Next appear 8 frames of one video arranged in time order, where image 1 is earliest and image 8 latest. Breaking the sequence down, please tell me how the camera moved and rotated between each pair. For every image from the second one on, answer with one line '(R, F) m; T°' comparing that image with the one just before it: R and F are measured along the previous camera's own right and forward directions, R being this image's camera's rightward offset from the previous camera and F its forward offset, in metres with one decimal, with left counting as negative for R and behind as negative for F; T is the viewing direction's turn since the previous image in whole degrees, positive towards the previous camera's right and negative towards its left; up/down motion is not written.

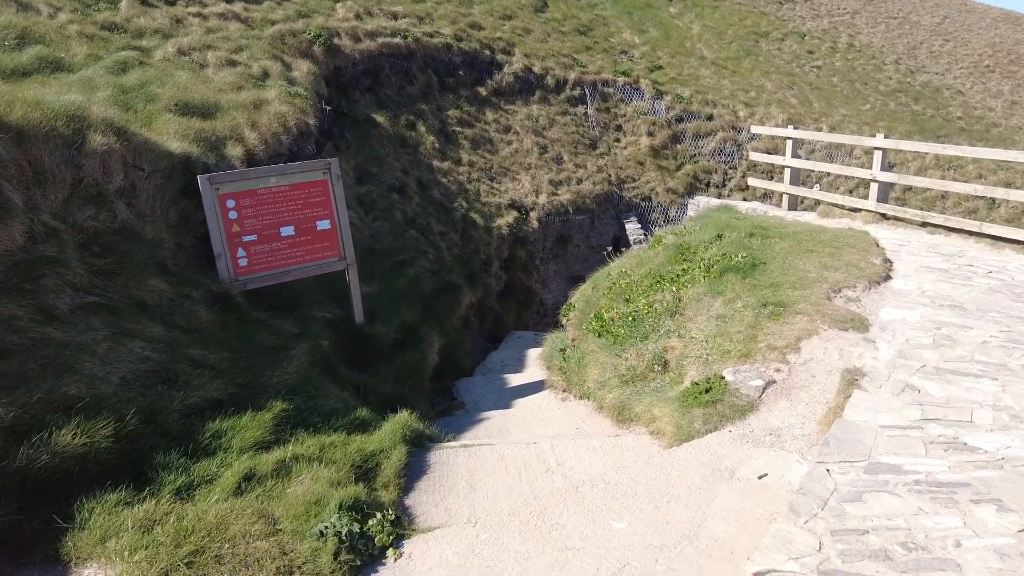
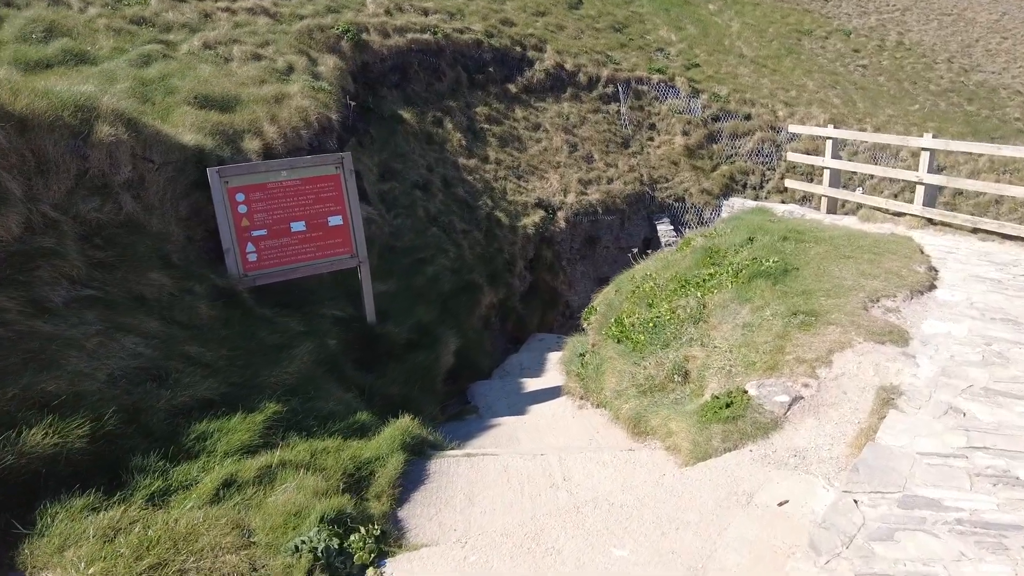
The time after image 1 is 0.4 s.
(+0.2, +0.3) m; -3°
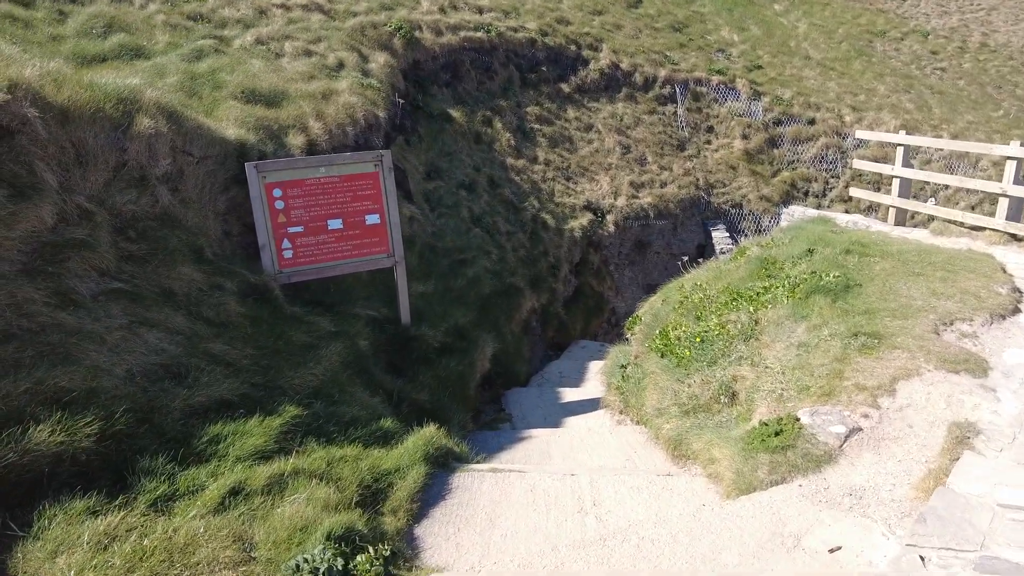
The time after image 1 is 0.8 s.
(+0.1, +0.3) m; -4°
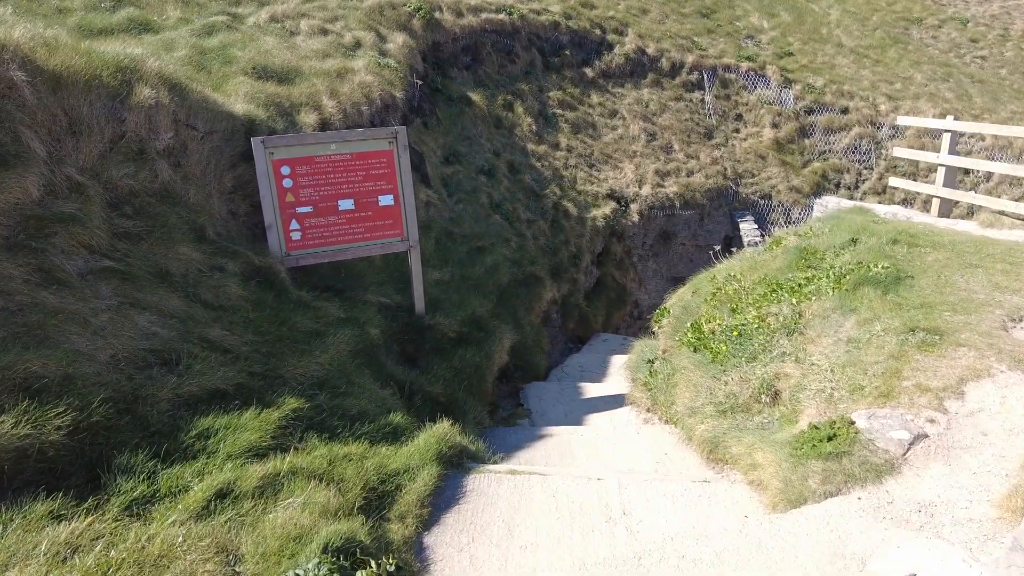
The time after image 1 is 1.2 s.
(0.0, +0.5) m; -2°
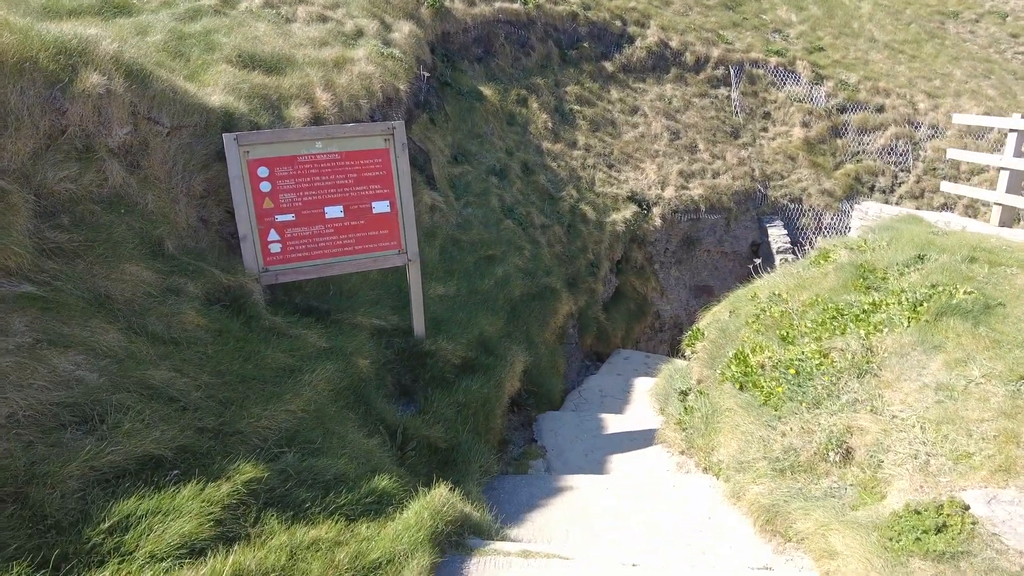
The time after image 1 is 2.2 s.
(0.0, +1.0) m; -1°
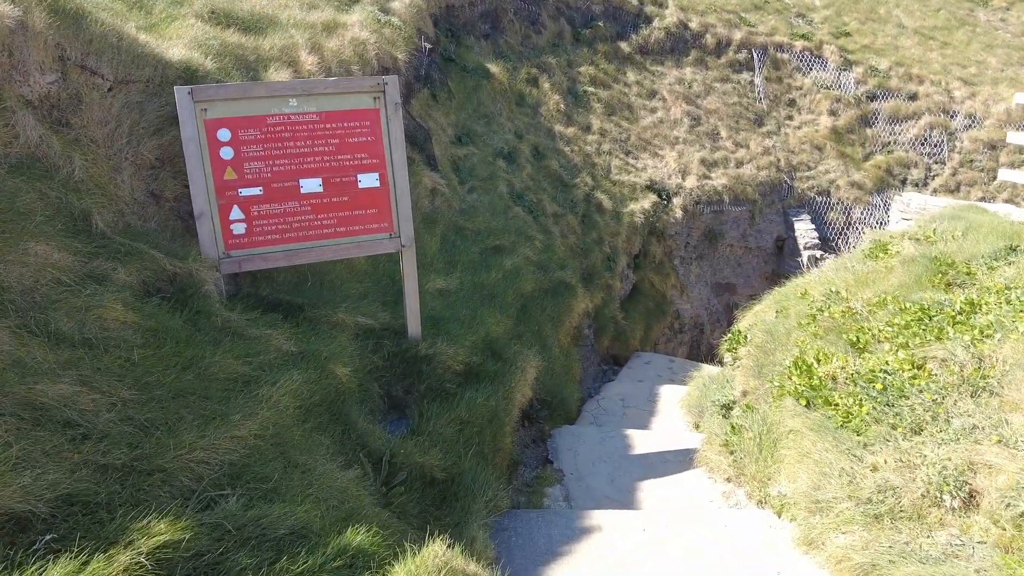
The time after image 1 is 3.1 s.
(-0.1, +1.1) m; 0°
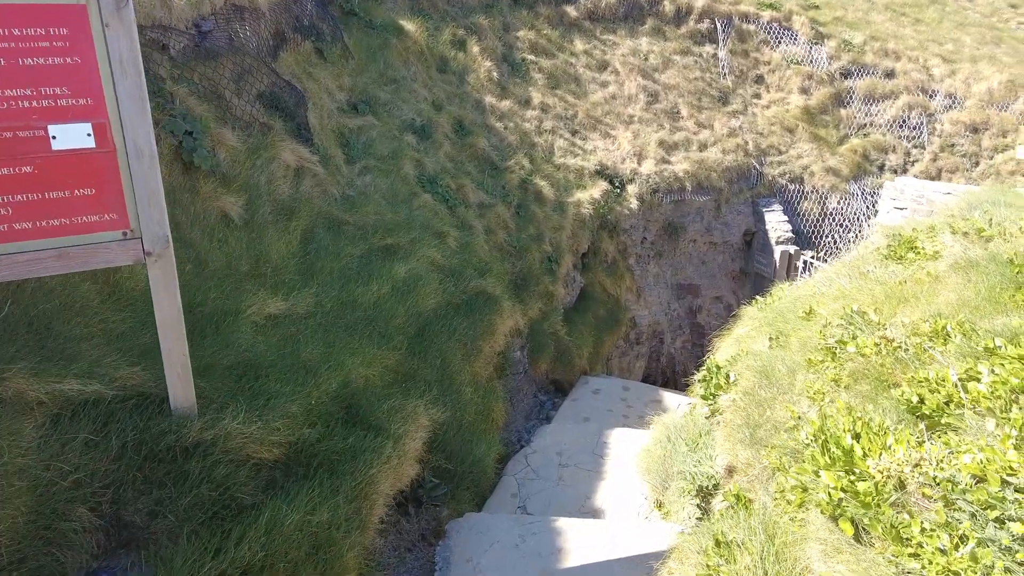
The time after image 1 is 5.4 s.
(+0.6, +2.1) m; +3°
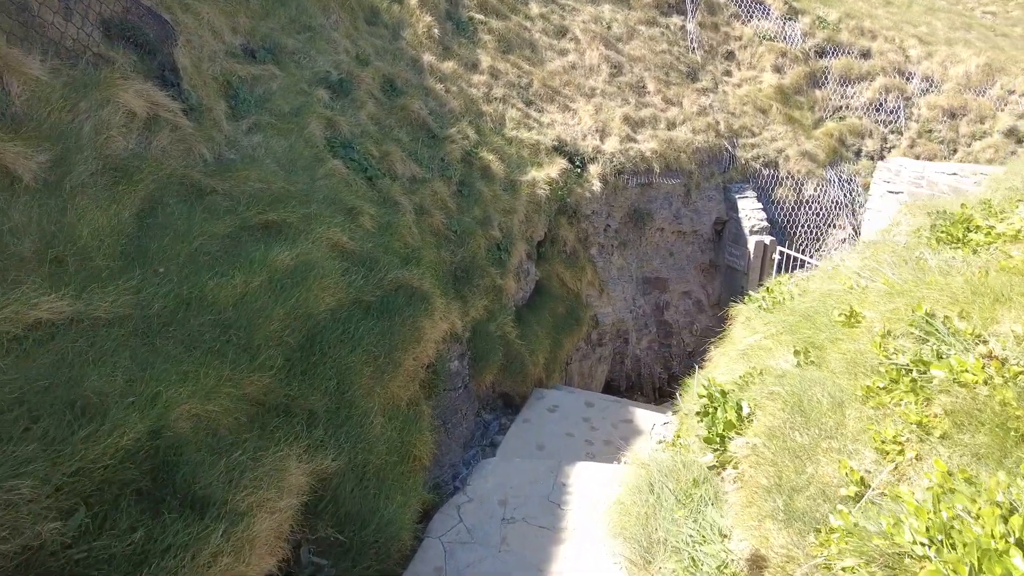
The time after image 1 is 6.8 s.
(+0.2, +1.5) m; +4°
